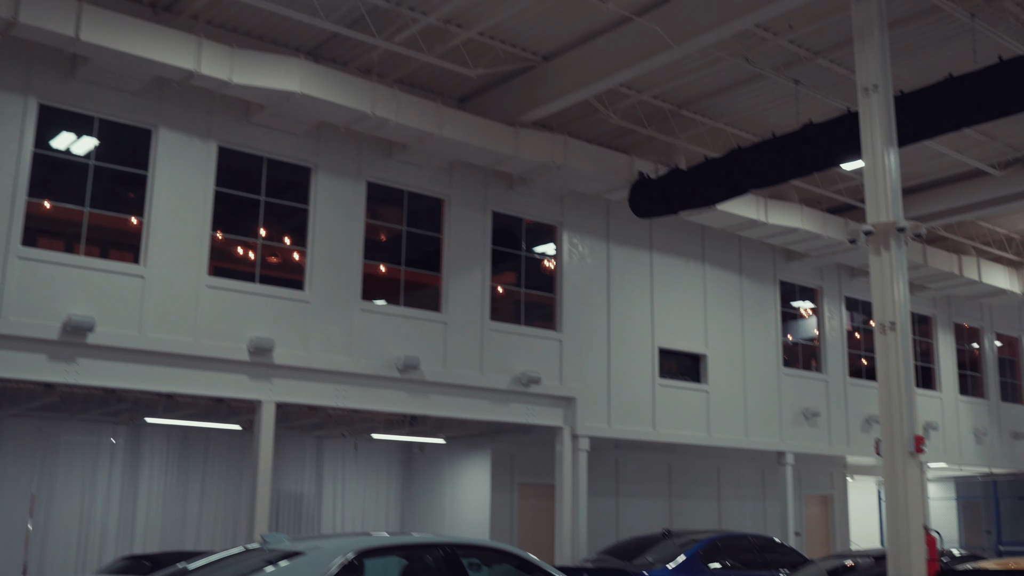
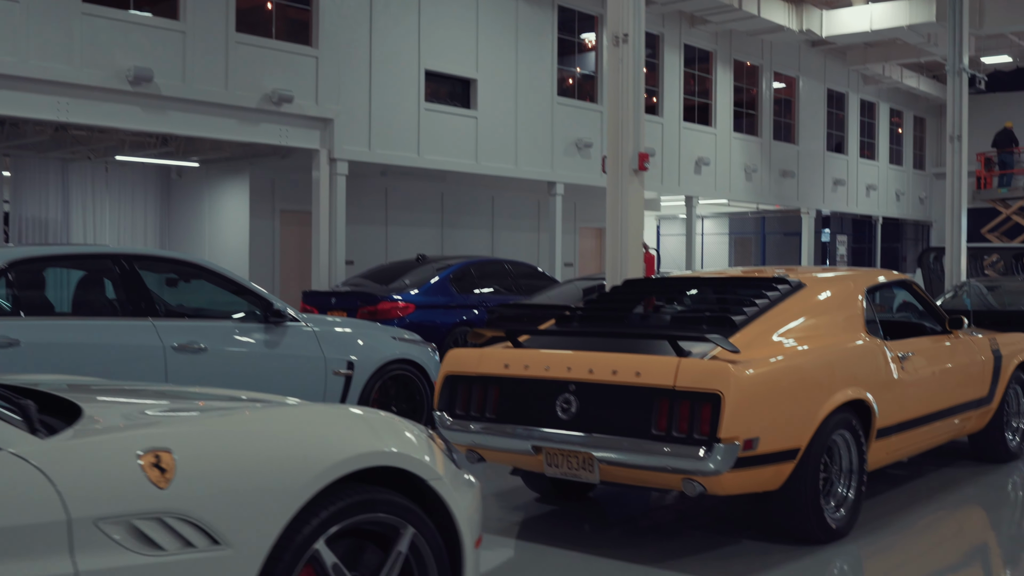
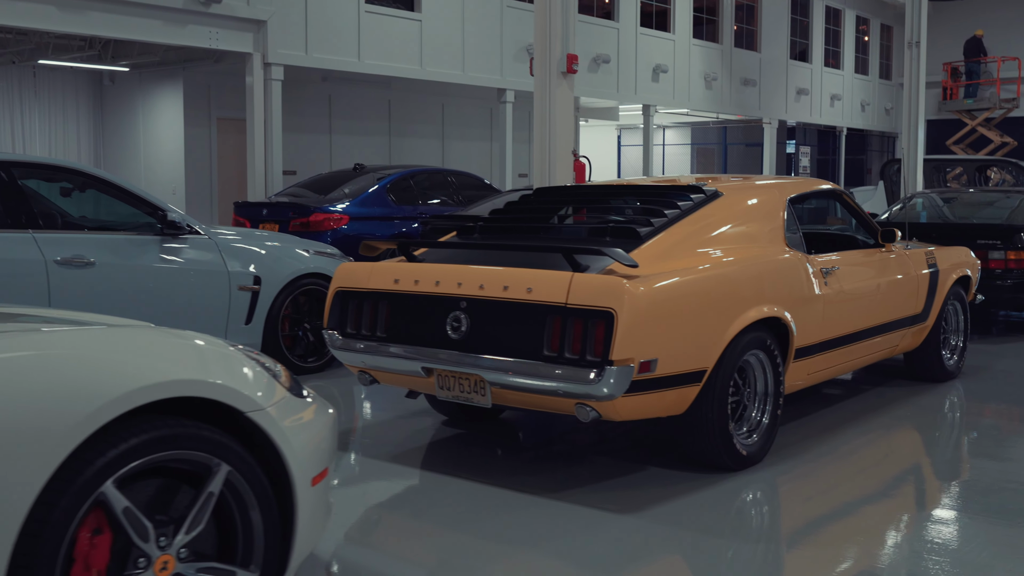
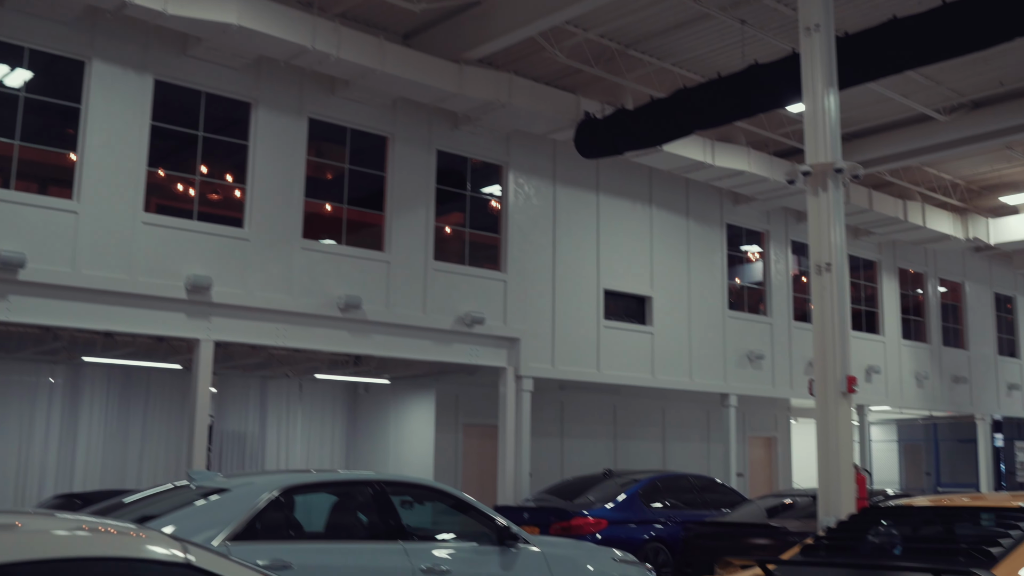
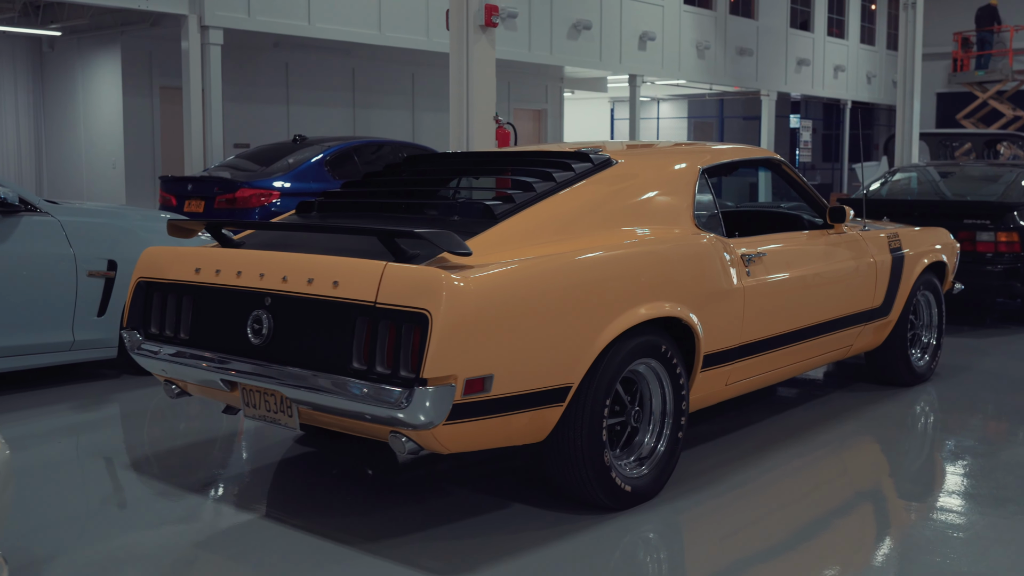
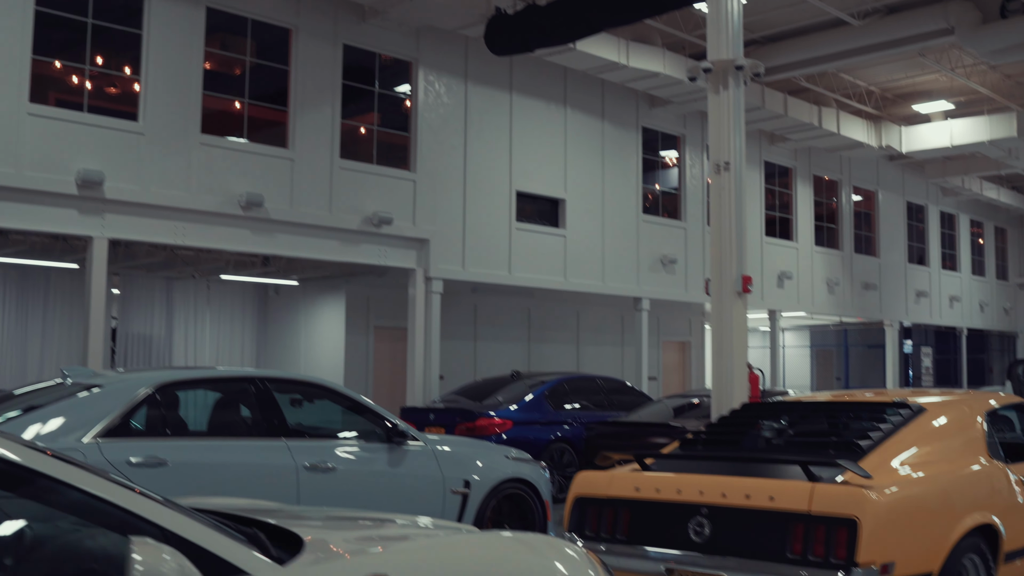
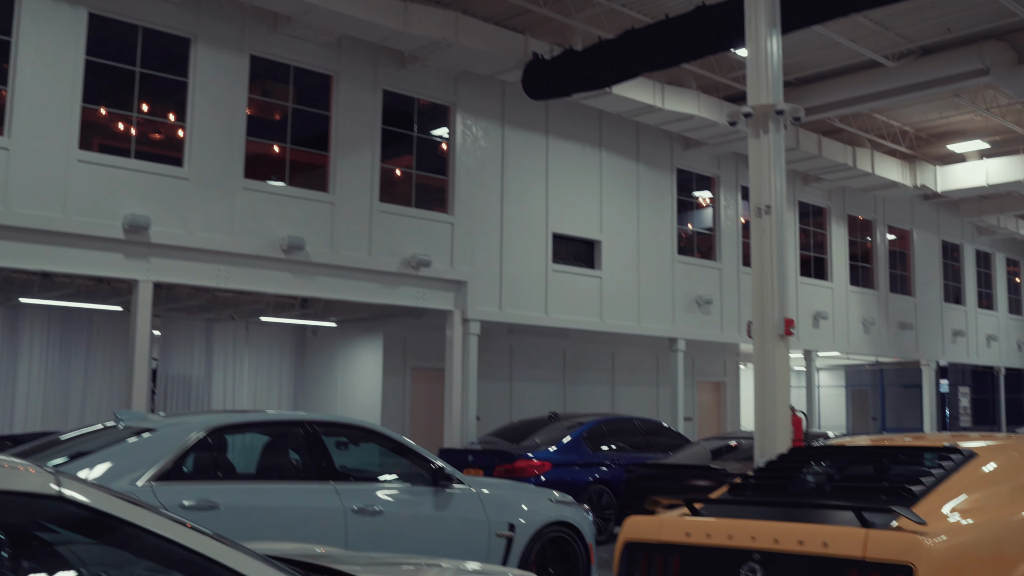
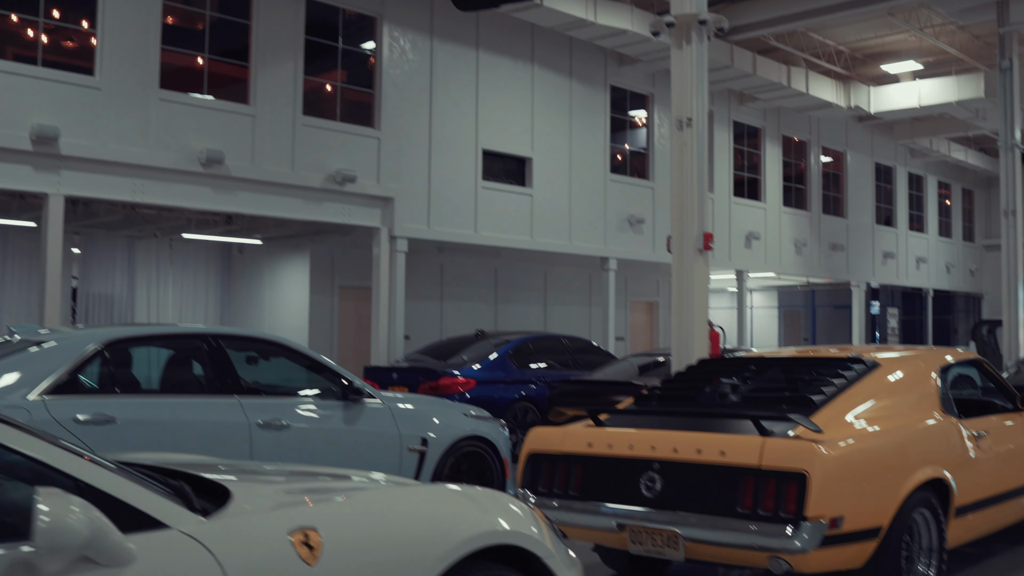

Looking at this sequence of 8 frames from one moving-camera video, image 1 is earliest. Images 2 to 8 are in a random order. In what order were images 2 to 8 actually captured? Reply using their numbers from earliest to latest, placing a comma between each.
4, 7, 6, 8, 2, 3, 5
